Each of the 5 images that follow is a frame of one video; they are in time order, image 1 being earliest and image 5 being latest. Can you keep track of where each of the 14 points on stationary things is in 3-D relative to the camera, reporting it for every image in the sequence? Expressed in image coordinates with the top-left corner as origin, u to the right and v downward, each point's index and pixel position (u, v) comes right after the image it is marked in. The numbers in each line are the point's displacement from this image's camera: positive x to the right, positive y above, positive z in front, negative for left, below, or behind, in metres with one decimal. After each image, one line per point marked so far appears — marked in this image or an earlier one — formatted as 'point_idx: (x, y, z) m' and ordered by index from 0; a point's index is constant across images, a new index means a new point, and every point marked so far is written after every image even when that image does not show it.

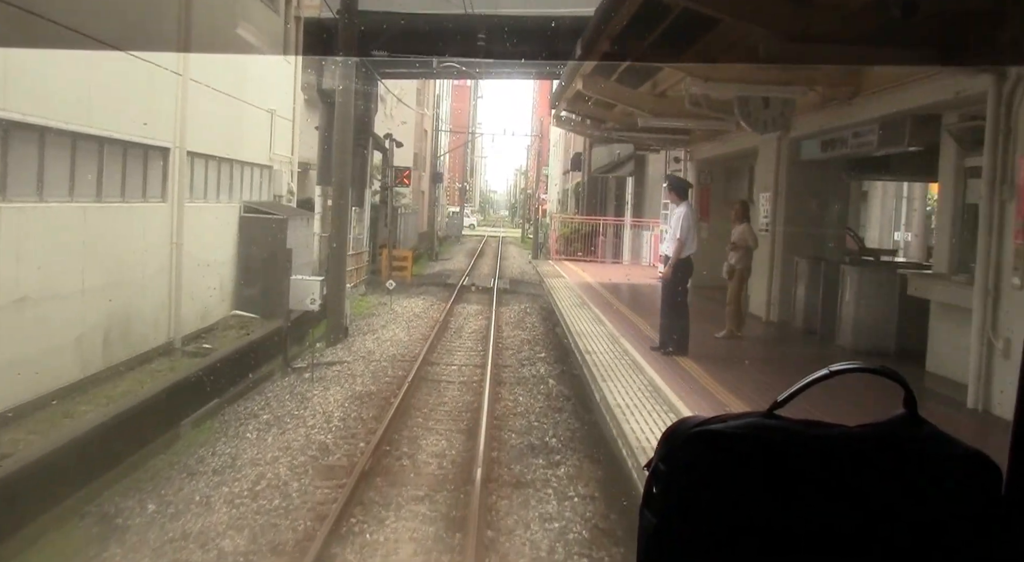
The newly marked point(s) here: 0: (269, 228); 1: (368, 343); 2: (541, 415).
0: (-3.9, +0.8, +11.8) m
1: (-2.1, -1.0, +11.1) m
2: (+0.3, -1.3, +7.2) m
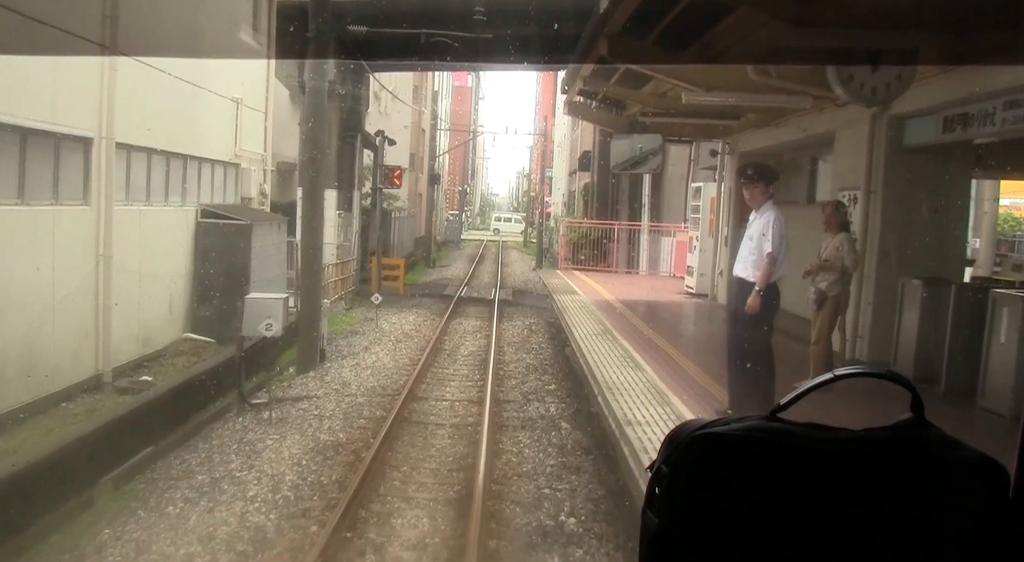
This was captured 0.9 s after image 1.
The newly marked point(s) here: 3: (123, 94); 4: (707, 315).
0: (-3.9, +0.6, +10.2) m
1: (-2.1, -1.2, +9.5) m
2: (+0.3, -1.5, +5.6) m
3: (-4.4, +2.1, +8.4) m
4: (+2.9, -0.5, +11.3) m
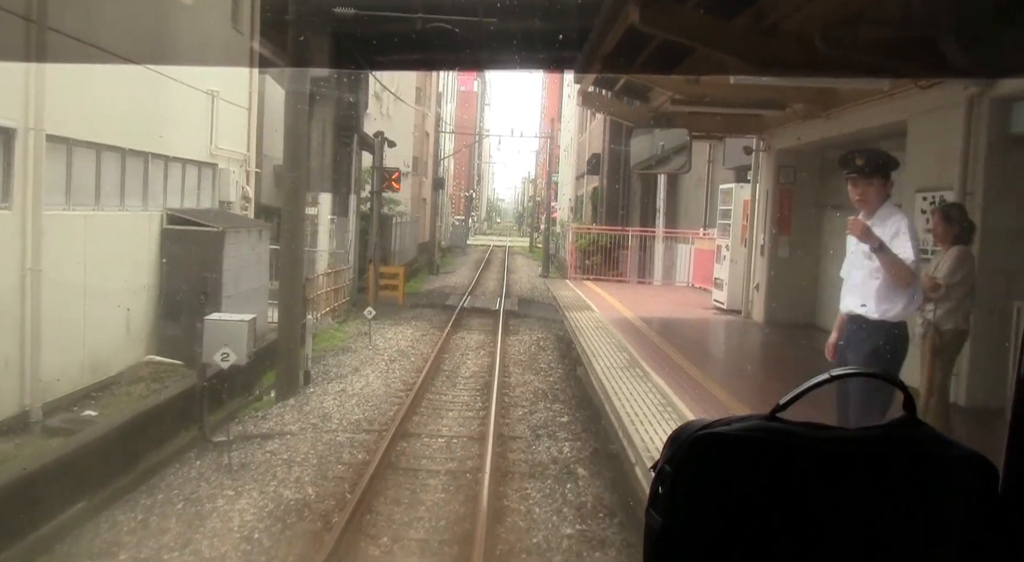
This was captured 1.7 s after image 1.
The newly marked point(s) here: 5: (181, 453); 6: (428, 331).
0: (-3.8, +0.4, +9.1) m
1: (-2.0, -1.3, +8.3) m
2: (+0.3, -1.6, +4.5) m
3: (-4.3, +1.9, +7.3) m
4: (+3.0, -0.7, +10.1) m
5: (-2.9, -1.5, +6.6) m
6: (-1.5, -0.9, +13.8) m
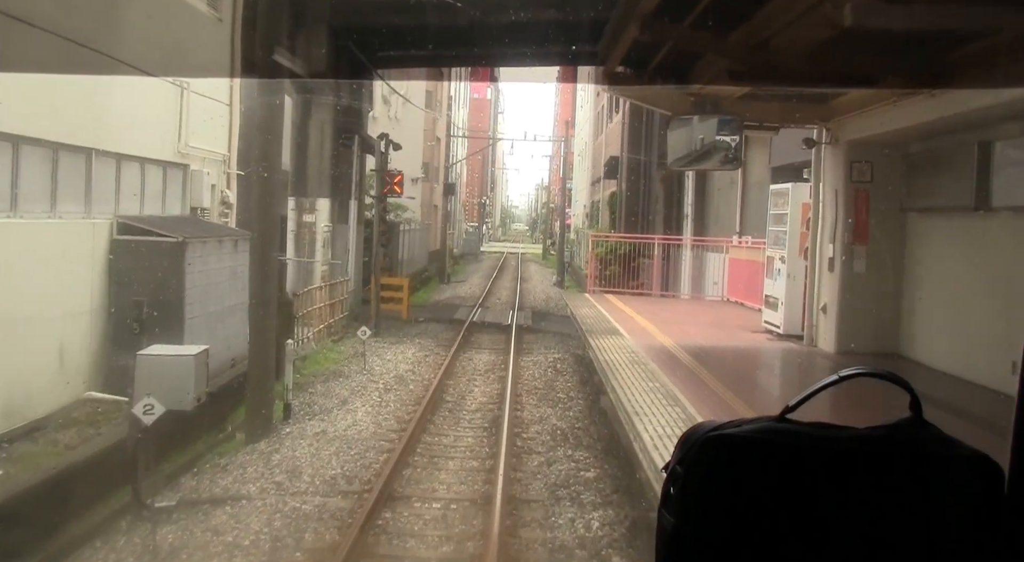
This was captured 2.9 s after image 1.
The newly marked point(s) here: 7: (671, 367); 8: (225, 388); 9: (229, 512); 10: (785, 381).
0: (-3.6, +0.3, +7.7) m
1: (-1.9, -1.5, +6.9) m
2: (+0.4, -1.8, +3.0) m
3: (-4.2, +1.7, +6.0) m
4: (+3.2, -0.9, +8.6) m
5: (-2.8, -1.7, +5.3) m
6: (-1.3, -1.2, +12.4) m
7: (+1.8, -0.9, +9.0) m
8: (-3.2, -1.2, +8.2) m
9: (-2.0, -1.6, +5.3) m
10: (+2.8, -1.0, +7.8) m
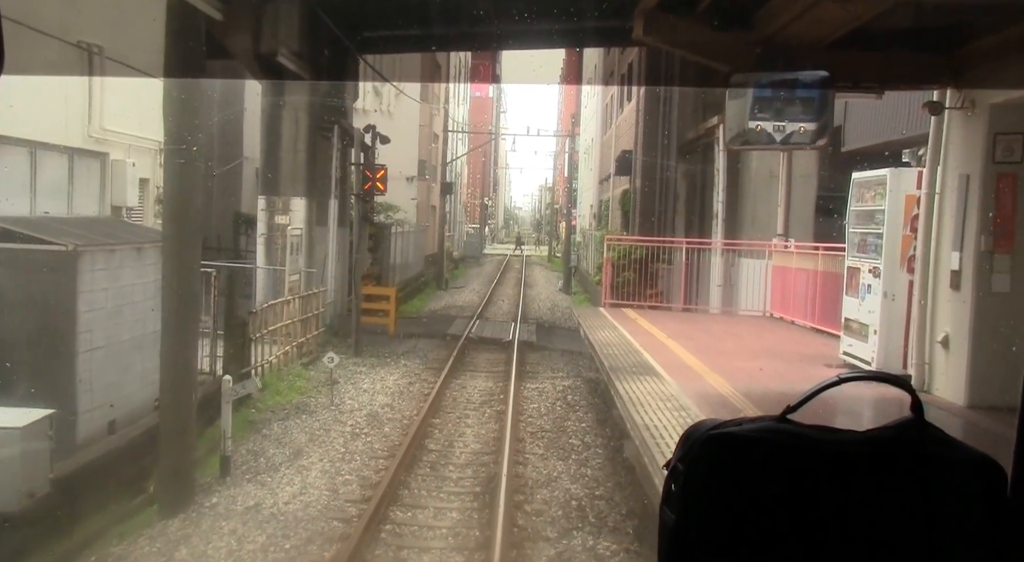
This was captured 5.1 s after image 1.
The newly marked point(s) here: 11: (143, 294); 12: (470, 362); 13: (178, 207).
0: (-3.7, +0.1, +5.9) m
1: (-1.9, -1.7, +5.0) m
2: (+0.4, -1.9, +1.1) m
3: (-4.2, +1.6, +4.1) m
4: (+3.2, -1.1, +6.7) m
5: (-2.8, -1.9, +3.4) m
6: (-1.3, -1.3, +10.5) m
7: (+1.8, -1.1, +7.1) m
8: (-3.2, -1.4, +6.3) m
9: (-2.0, -1.8, +3.4) m
10: (+2.8, -1.2, +5.9) m
11: (-3.4, -0.1, +7.2) m
12: (-0.7, -1.3, +11.5) m
13: (-2.5, +0.6, +5.7) m
